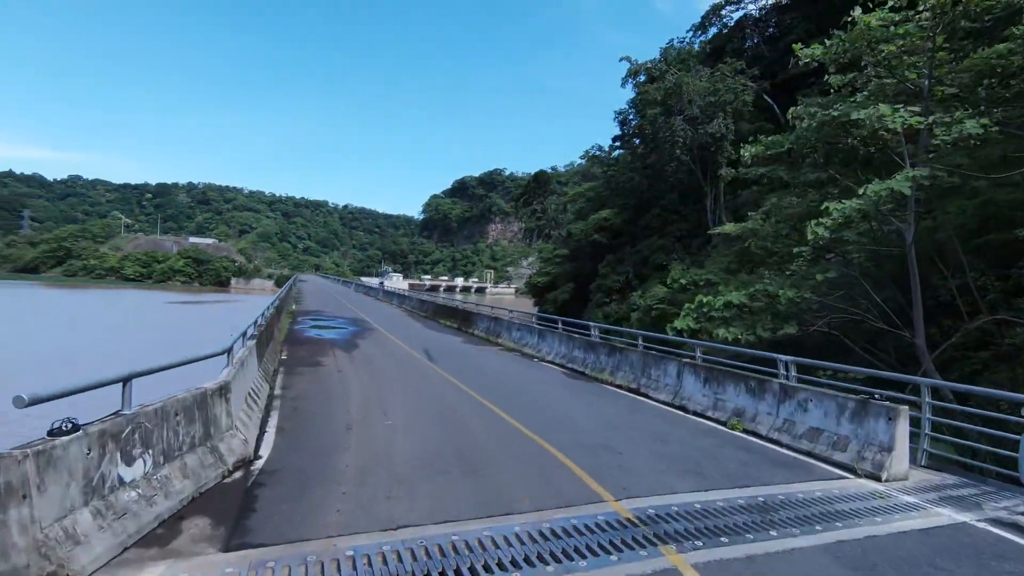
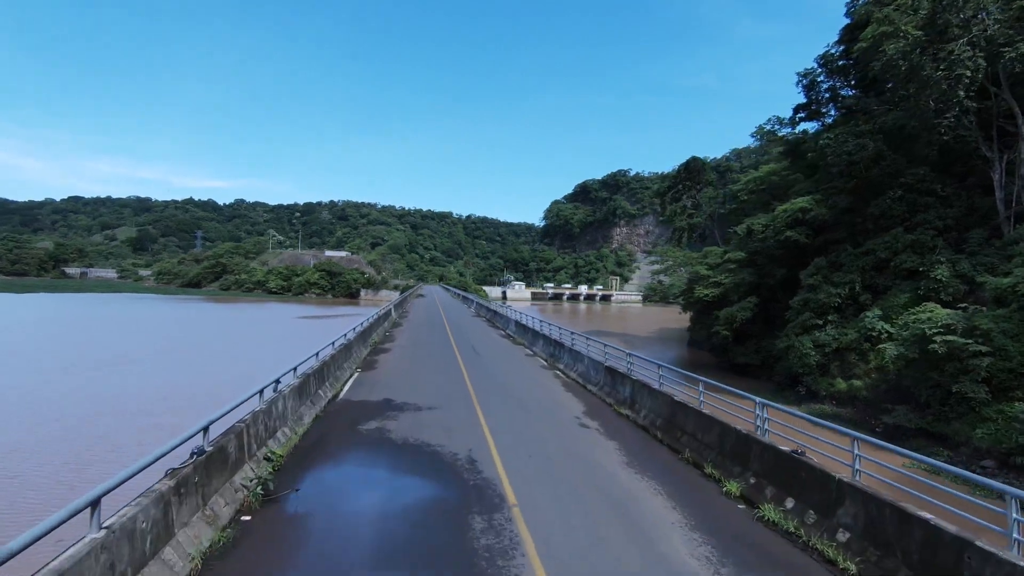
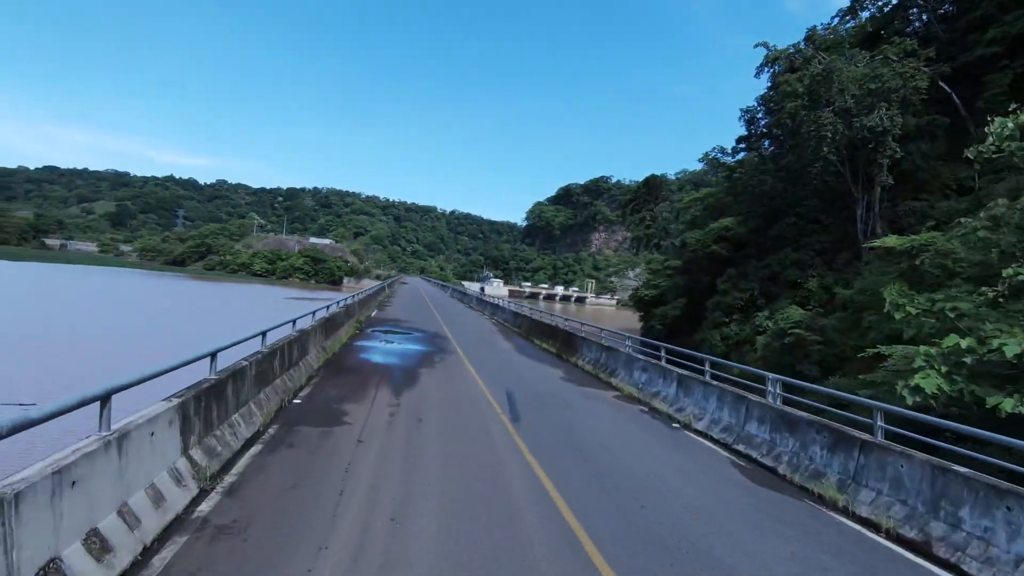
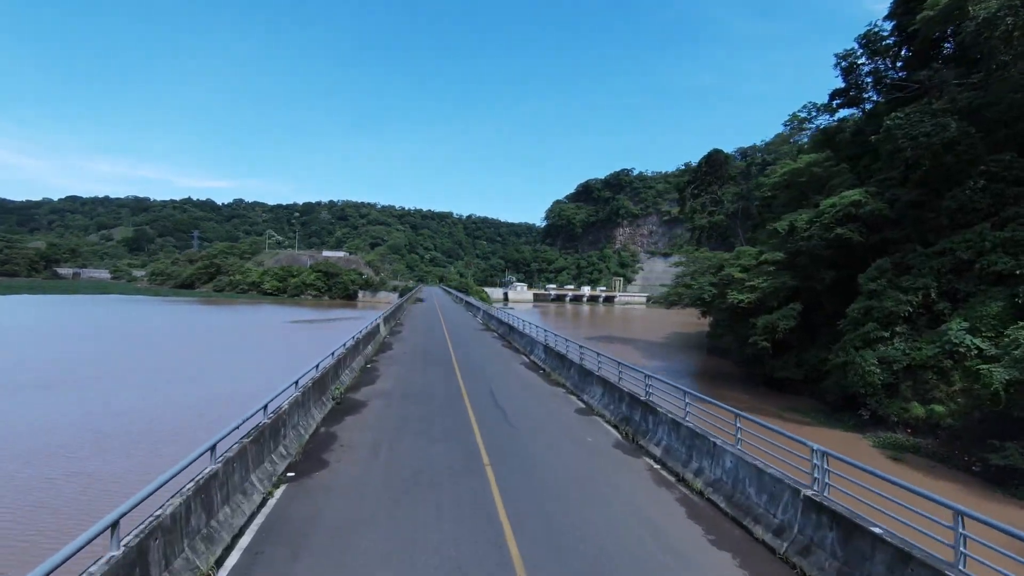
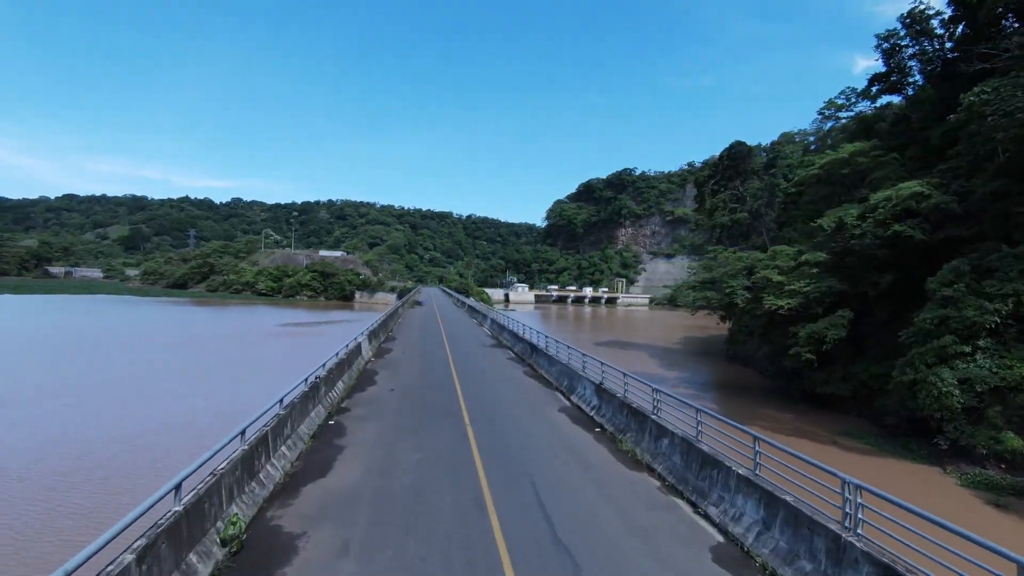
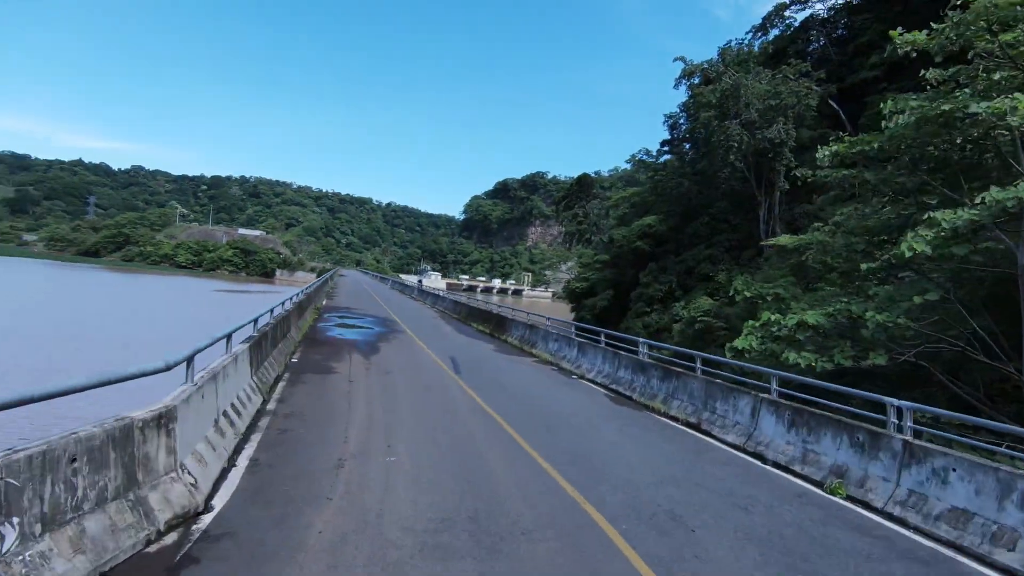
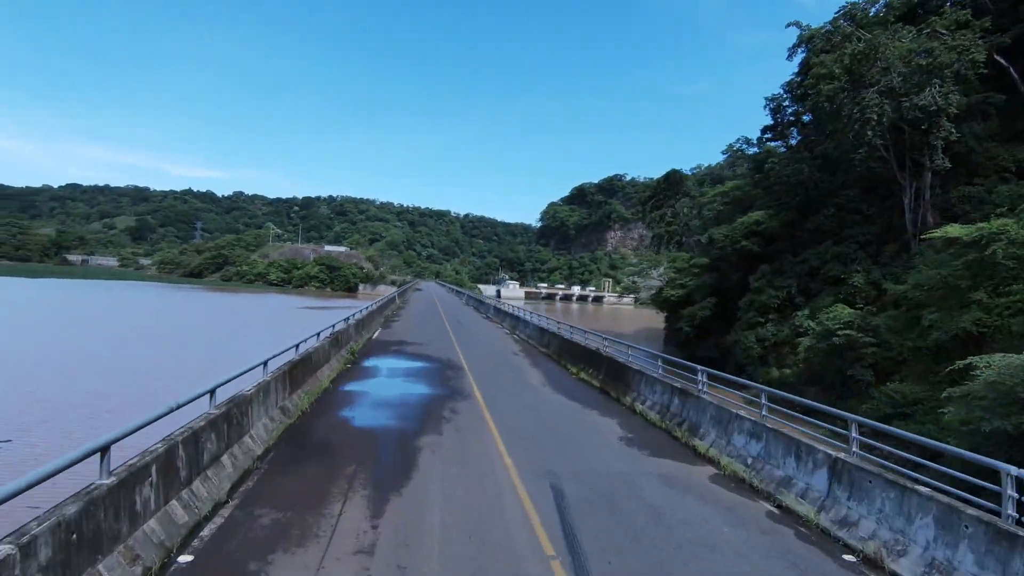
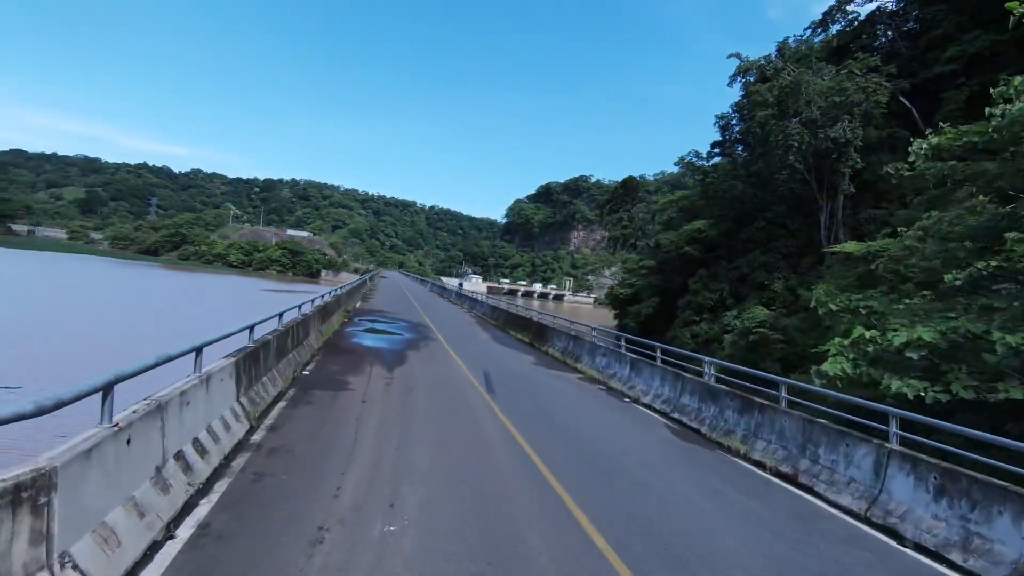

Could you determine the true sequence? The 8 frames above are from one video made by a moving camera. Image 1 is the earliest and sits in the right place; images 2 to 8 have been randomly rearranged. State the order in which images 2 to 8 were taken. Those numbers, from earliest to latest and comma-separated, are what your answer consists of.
6, 8, 3, 7, 2, 4, 5
